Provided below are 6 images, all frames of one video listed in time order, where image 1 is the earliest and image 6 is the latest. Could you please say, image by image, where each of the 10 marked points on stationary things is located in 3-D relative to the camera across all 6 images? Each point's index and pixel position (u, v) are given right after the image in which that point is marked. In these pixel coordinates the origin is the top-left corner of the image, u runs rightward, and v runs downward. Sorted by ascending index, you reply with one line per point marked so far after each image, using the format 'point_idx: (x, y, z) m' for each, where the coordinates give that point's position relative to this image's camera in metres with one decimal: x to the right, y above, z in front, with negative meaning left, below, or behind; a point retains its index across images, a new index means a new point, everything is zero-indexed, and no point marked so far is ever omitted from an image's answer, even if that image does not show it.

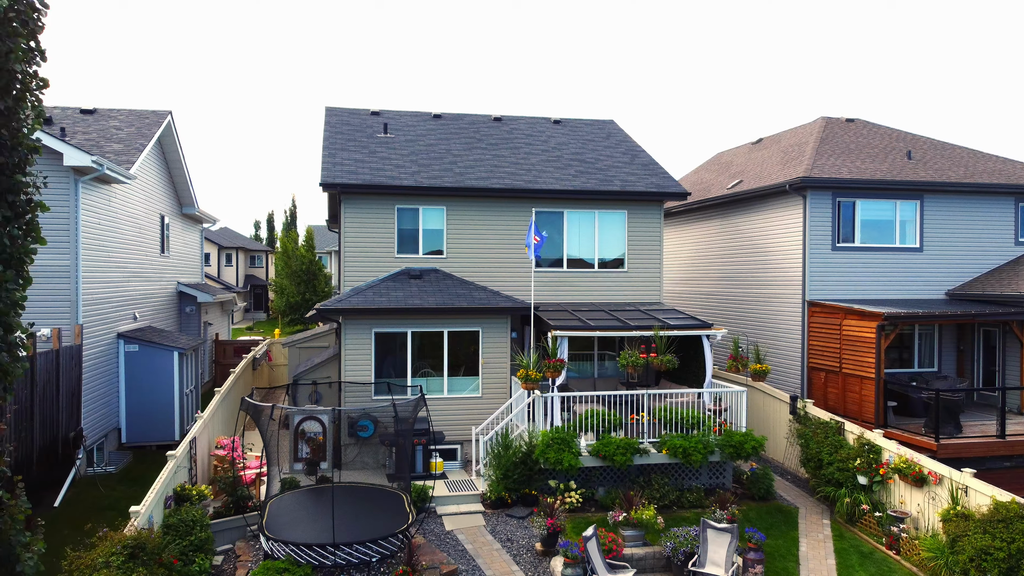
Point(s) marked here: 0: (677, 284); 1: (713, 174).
0: (+3.2, +0.1, +14.6) m
1: (+4.0, +2.3, +14.8) m
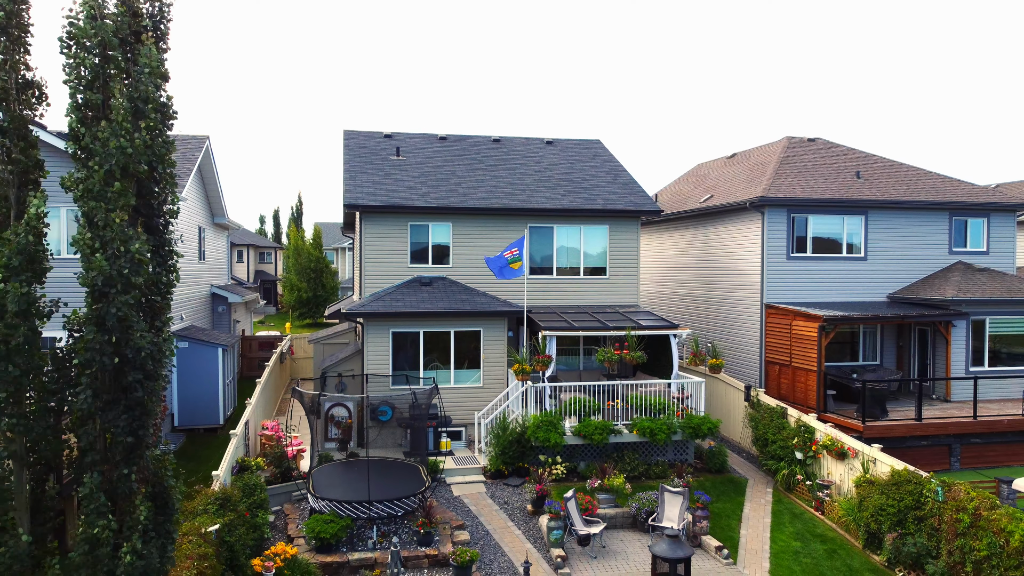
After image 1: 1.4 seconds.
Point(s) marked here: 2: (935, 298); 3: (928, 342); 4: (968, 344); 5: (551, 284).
0: (+3.1, +0.1, +16.3) m
1: (+3.9, +2.2, +16.4) m
2: (+6.7, -0.1, +11.8) m
3: (+6.8, -0.9, +12.1) m
4: (+7.2, -0.9, +11.8) m
5: (+0.6, +0.1, +12.4) m
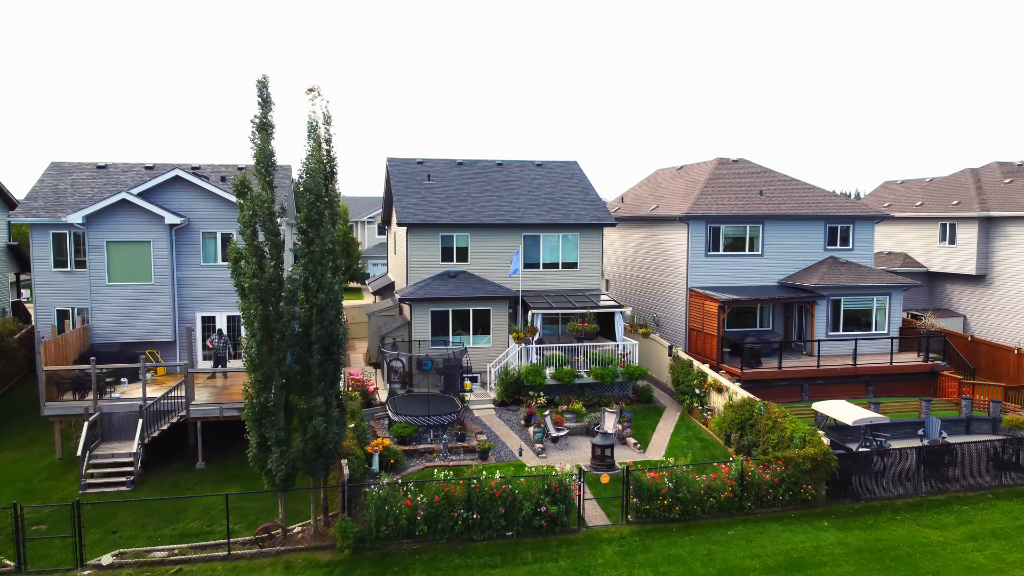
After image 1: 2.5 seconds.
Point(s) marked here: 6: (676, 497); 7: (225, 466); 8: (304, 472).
0: (+3.1, +0.6, +21.4) m
1: (+3.9, +2.8, +21.4) m
2: (+6.7, +0.1, +17.0) m
3: (+6.8, -0.6, +17.3) m
4: (+7.2, -0.6, +17.0) m
5: (+0.6, +0.3, +17.5) m
6: (+2.4, -2.9, +10.4) m
7: (-4.7, -2.9, +12.2) m
8: (-2.9, -2.4, +10.2) m
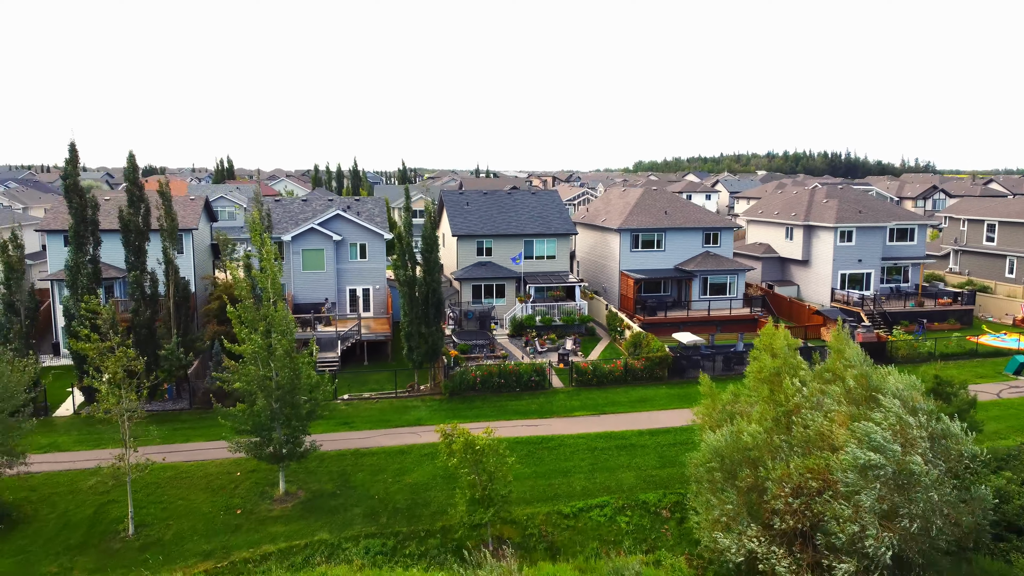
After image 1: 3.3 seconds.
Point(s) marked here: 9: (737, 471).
0: (+3.3, +1.5, +33.8) m
1: (+4.1, +3.7, +33.7) m
2: (+6.9, +0.8, +29.3) m
3: (+7.0, +0.1, +29.8) m
4: (+7.4, +0.1, +29.5) m
5: (+0.8, +1.0, +29.9) m
6: (+2.6, -2.6, +23.0) m
7: (-4.5, -2.5, +24.8) m
8: (-2.7, -2.1, +22.7) m
9: (+4.1, -3.3, +13.6) m
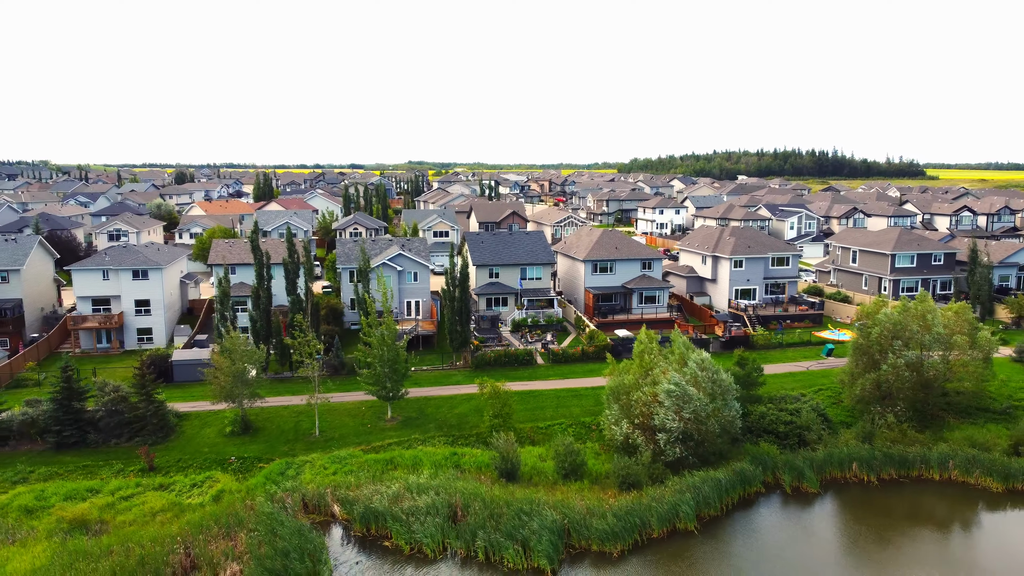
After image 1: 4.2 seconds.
0: (+3.3, +0.9, +48.4) m
1: (+4.1, +3.1, +48.2) m
2: (+6.9, +0.1, +44.0) m
3: (+7.0, -0.6, +44.4) m
4: (+7.4, -0.6, +44.1) m
5: (+0.8, +0.4, +44.5) m
6: (+2.6, -3.4, +37.6) m
7: (-4.5, -3.3, +39.4) m
8: (-2.7, -2.9, +37.3) m
9: (+4.1, -4.1, +28.2) m
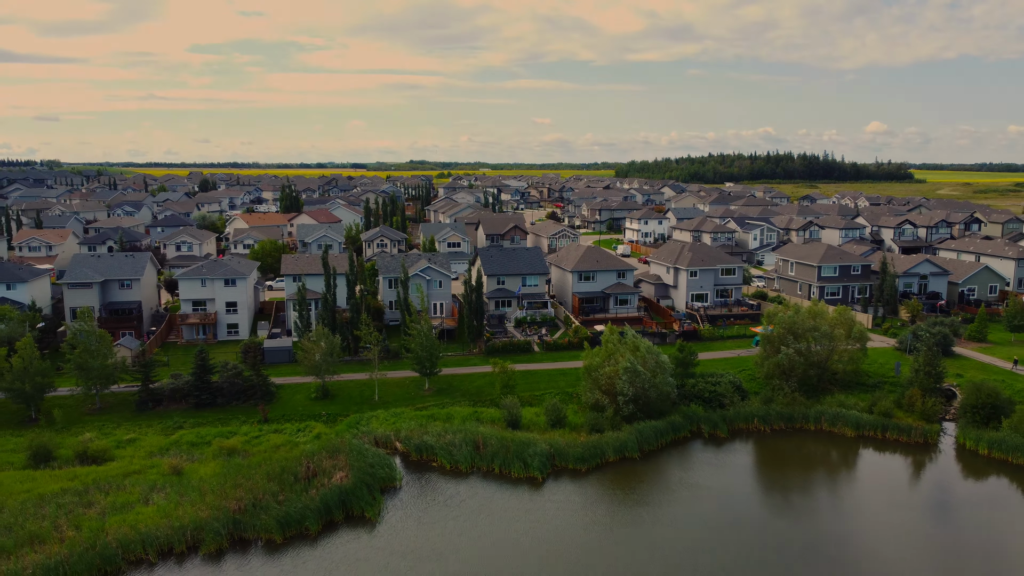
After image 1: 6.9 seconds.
0: (+3.5, +0.5, +60.4) m
1: (+4.3, +2.7, +60.2) m
2: (+7.1, -0.3, +55.9) m
3: (+7.2, -1.0, +56.4) m
4: (+7.7, -1.0, +56.1) m
5: (+1.1, 0.0, +56.5) m
6: (+2.8, -3.8, +49.6) m
7: (-4.2, -3.6, +51.4) m
8: (-2.5, -3.3, +49.3) m
9: (+4.3, -4.5, +40.2) m
